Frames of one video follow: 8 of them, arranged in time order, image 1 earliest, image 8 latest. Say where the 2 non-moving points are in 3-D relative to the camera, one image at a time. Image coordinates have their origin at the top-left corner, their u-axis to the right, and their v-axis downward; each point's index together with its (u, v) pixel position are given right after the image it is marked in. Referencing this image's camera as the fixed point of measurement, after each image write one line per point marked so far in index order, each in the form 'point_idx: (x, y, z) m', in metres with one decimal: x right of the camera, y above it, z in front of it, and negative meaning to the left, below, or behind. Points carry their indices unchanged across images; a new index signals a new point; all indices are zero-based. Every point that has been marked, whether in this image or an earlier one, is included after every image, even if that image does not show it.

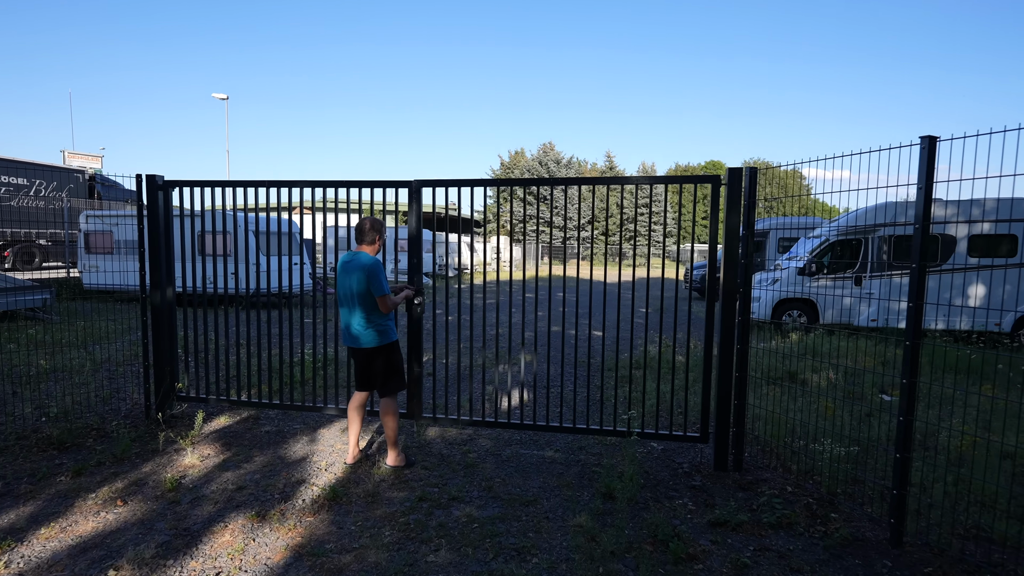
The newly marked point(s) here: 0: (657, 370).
0: (+1.7, -0.9, +7.3) m
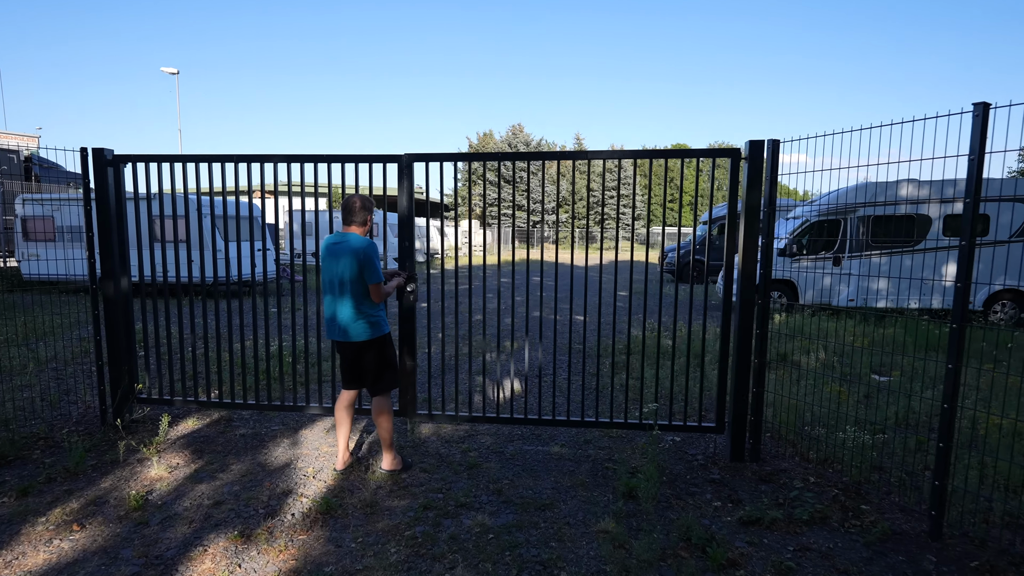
0: (+1.5, -0.7, +7.0) m
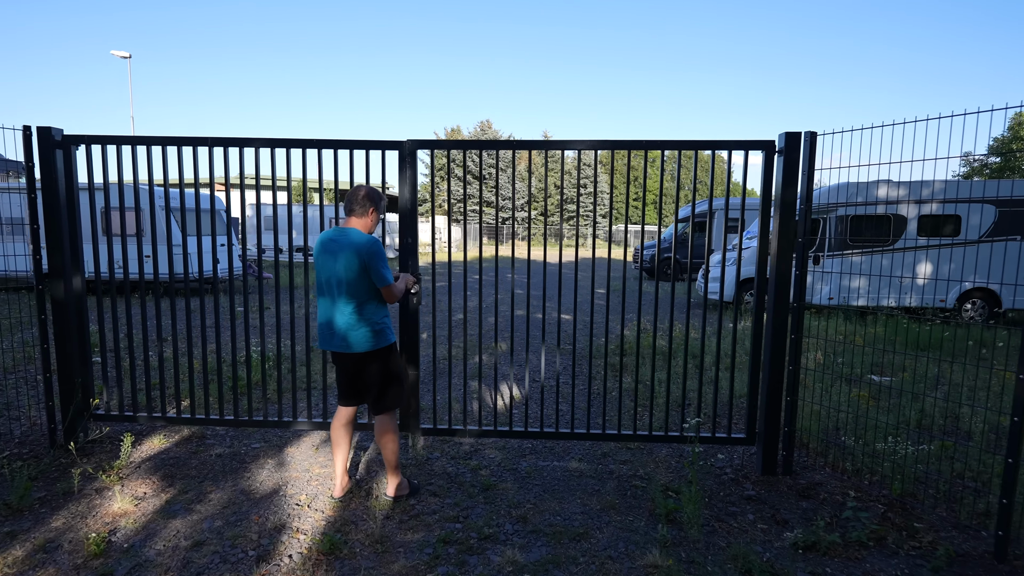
0: (+1.4, -0.7, +6.7) m
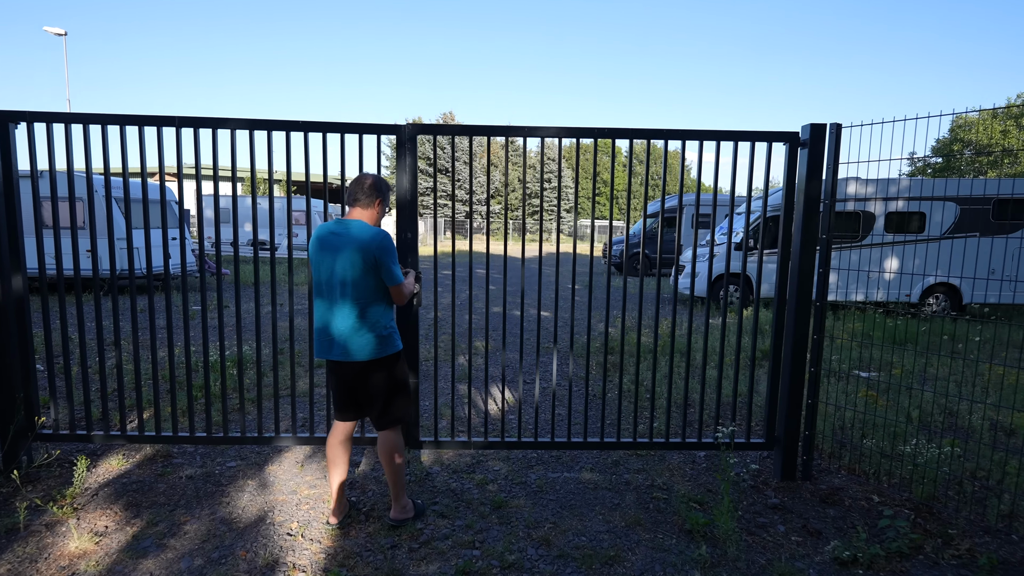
0: (+1.2, -0.7, +6.5) m
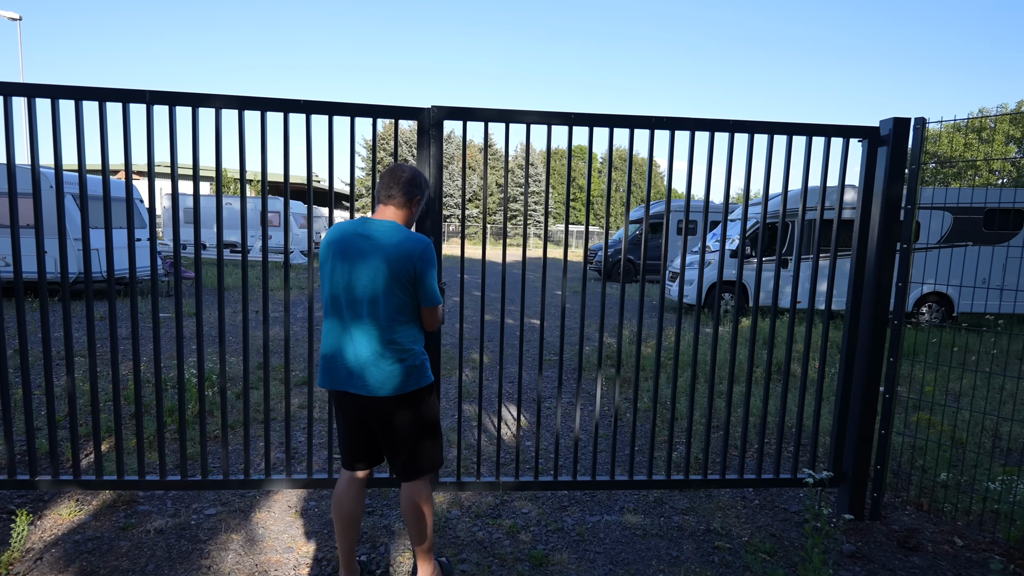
0: (+1.2, -0.8, +6.0) m
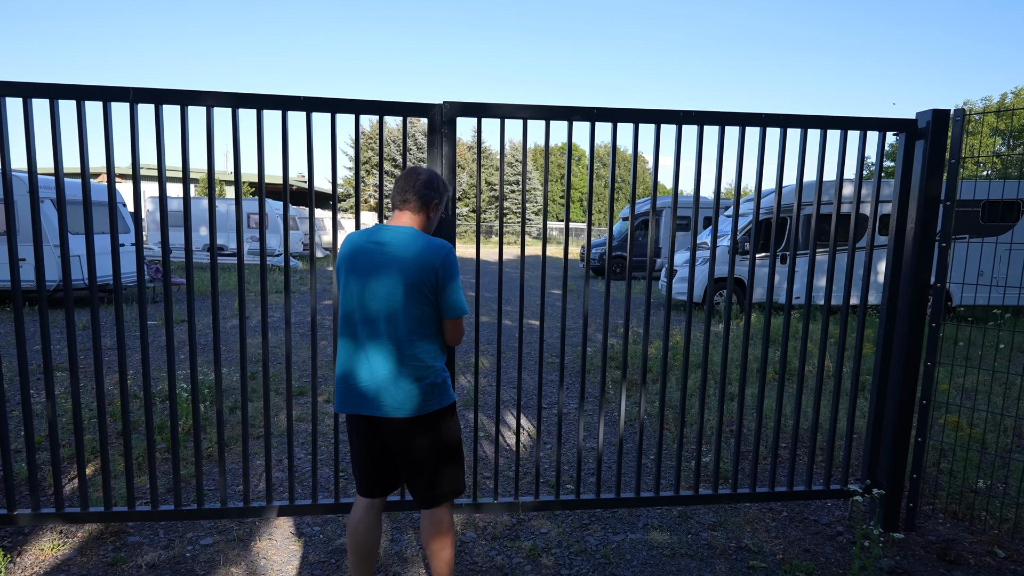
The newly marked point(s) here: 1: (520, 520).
0: (+1.2, -0.8, +5.9) m
1: (0.0, -1.1, +2.9) m
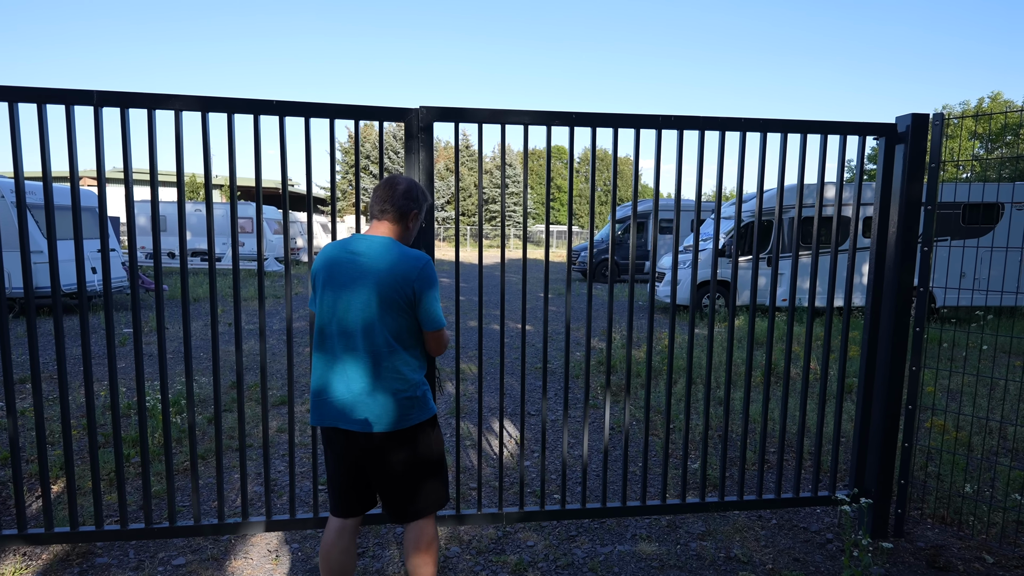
0: (+1.1, -0.8, +5.8) m
1: (0.0, -1.1, +2.8) m
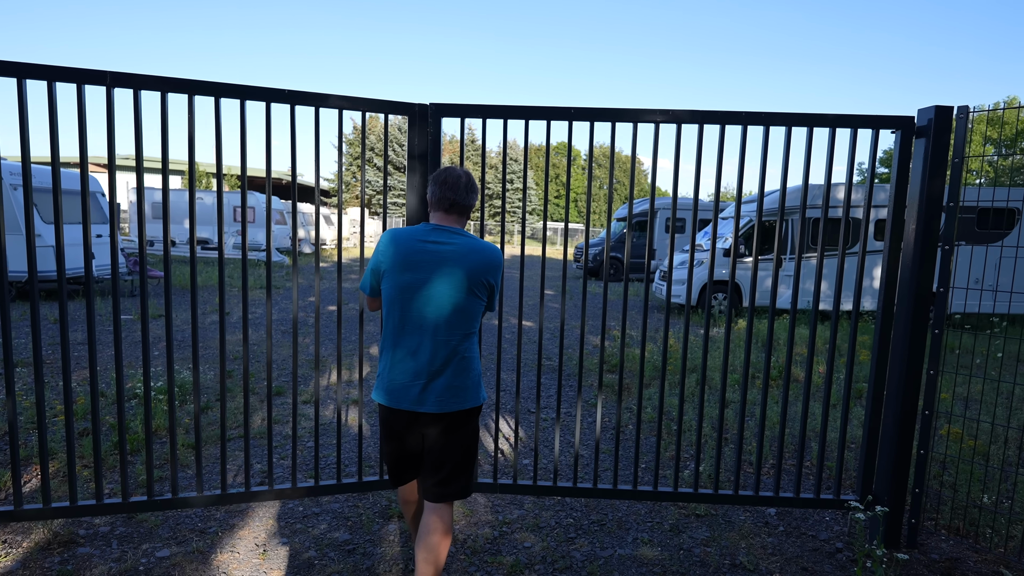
0: (+1.1, -0.8, +5.7) m
1: (0.0, -1.1, +2.7) m
